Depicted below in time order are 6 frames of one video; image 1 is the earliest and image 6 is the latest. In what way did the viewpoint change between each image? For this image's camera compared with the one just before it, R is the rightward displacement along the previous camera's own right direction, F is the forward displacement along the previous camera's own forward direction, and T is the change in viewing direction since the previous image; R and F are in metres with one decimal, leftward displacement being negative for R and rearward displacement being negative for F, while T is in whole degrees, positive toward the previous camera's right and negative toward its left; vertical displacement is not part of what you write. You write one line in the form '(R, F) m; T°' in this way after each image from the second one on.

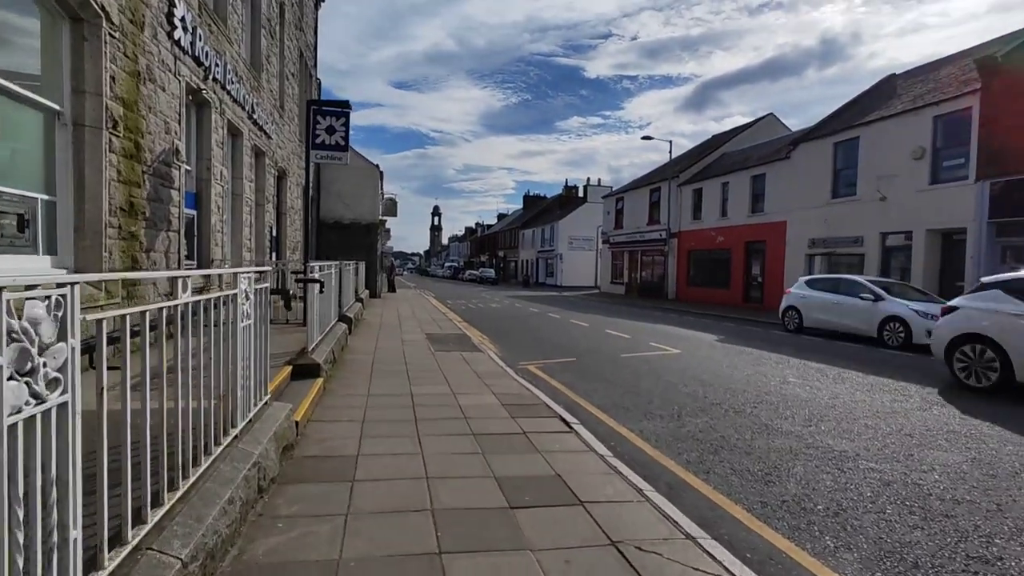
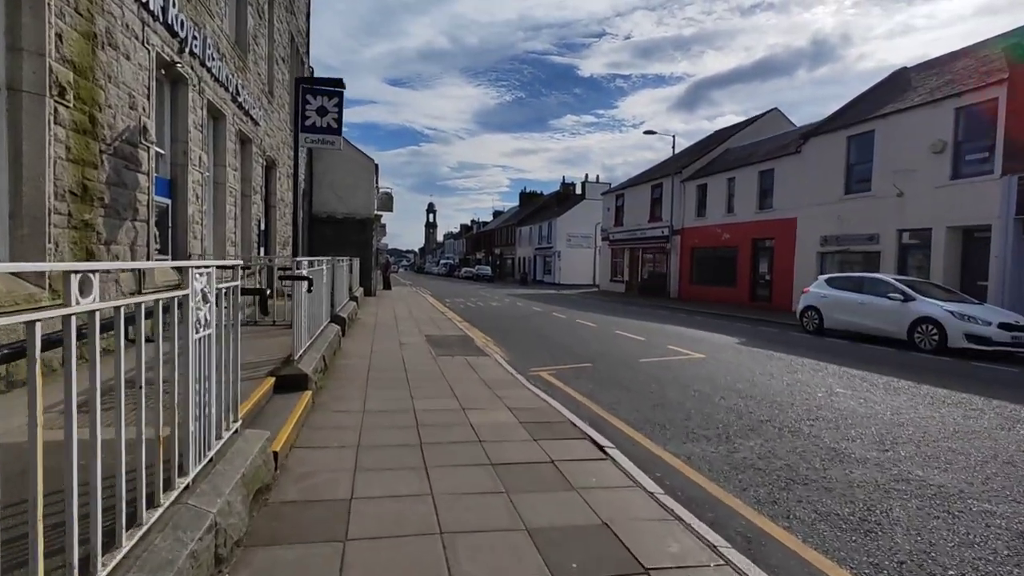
(-0.3, +0.9) m; +1°
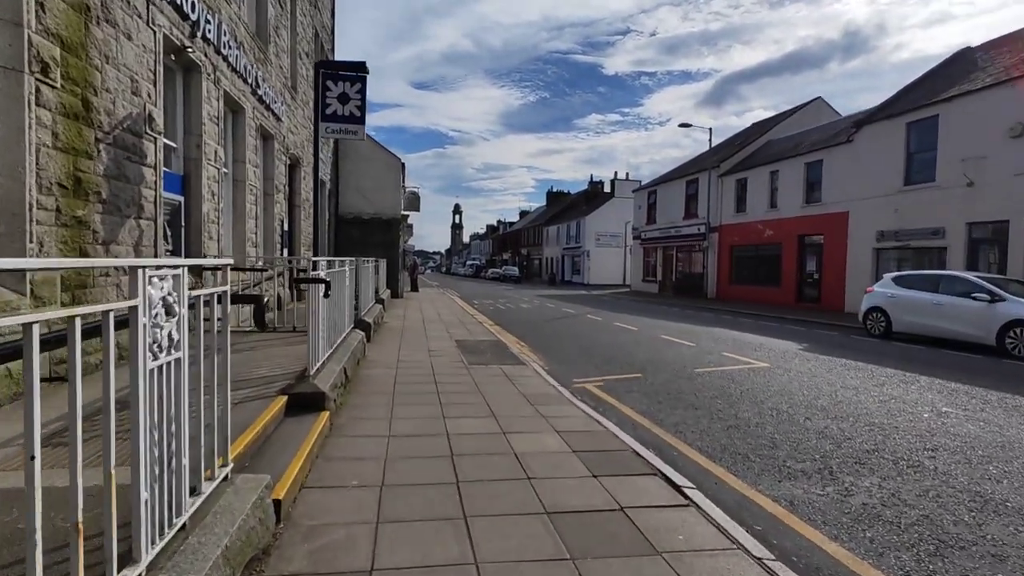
(-0.2, +0.9) m; -3°
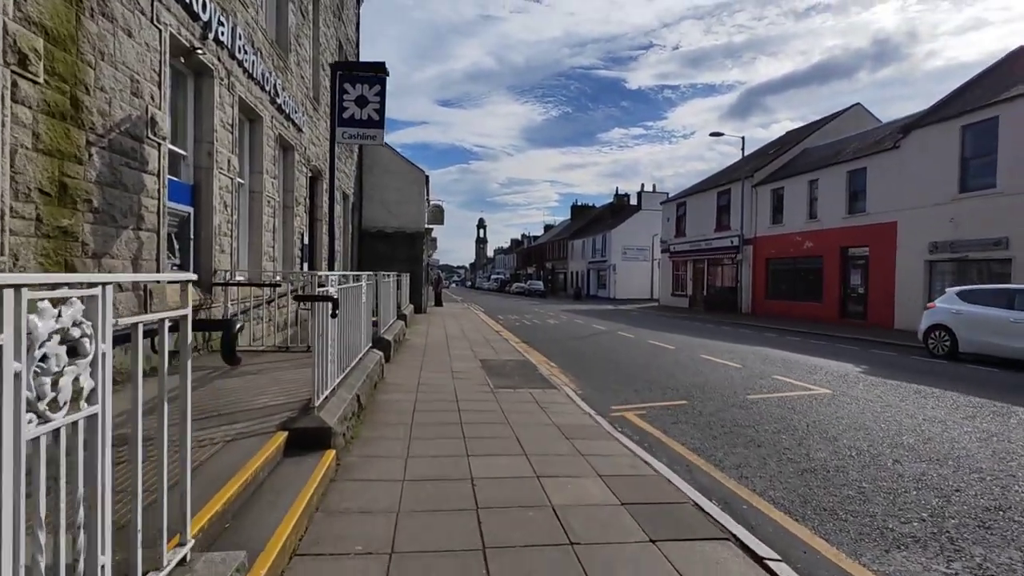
(-0.1, +0.7) m; -3°
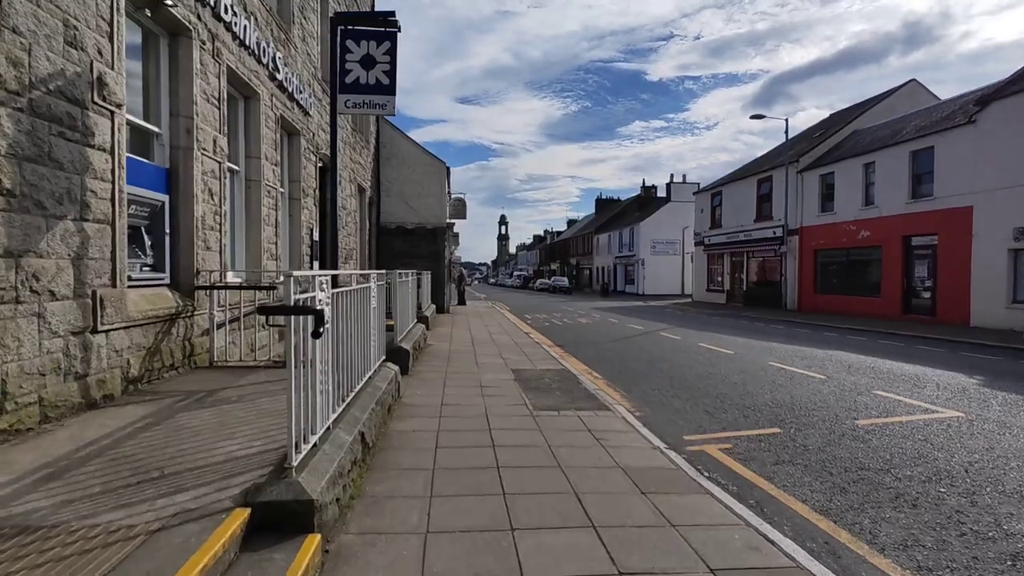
(-0.2, +1.5) m; -2°
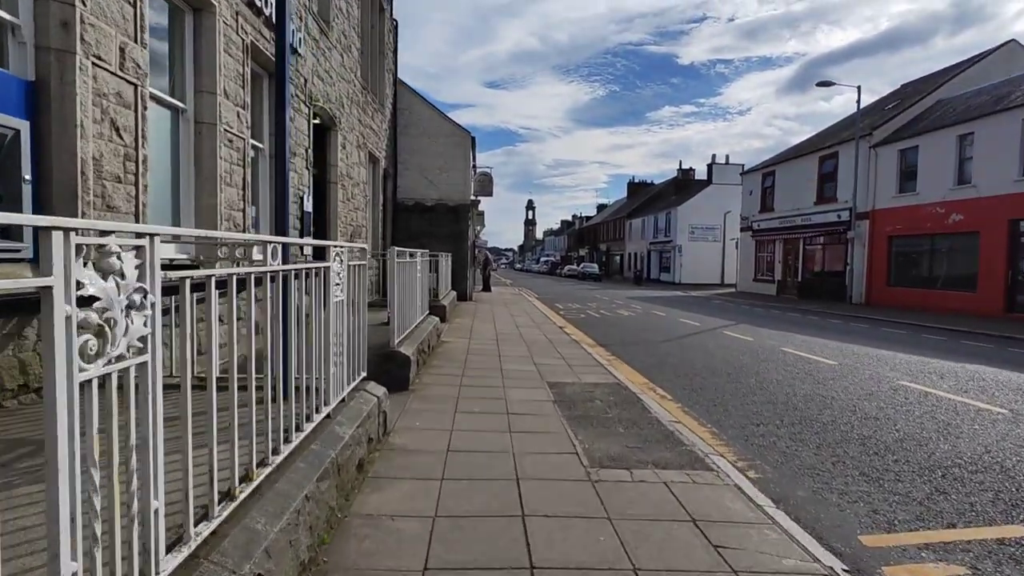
(-0.2, +2.4) m; -3°
